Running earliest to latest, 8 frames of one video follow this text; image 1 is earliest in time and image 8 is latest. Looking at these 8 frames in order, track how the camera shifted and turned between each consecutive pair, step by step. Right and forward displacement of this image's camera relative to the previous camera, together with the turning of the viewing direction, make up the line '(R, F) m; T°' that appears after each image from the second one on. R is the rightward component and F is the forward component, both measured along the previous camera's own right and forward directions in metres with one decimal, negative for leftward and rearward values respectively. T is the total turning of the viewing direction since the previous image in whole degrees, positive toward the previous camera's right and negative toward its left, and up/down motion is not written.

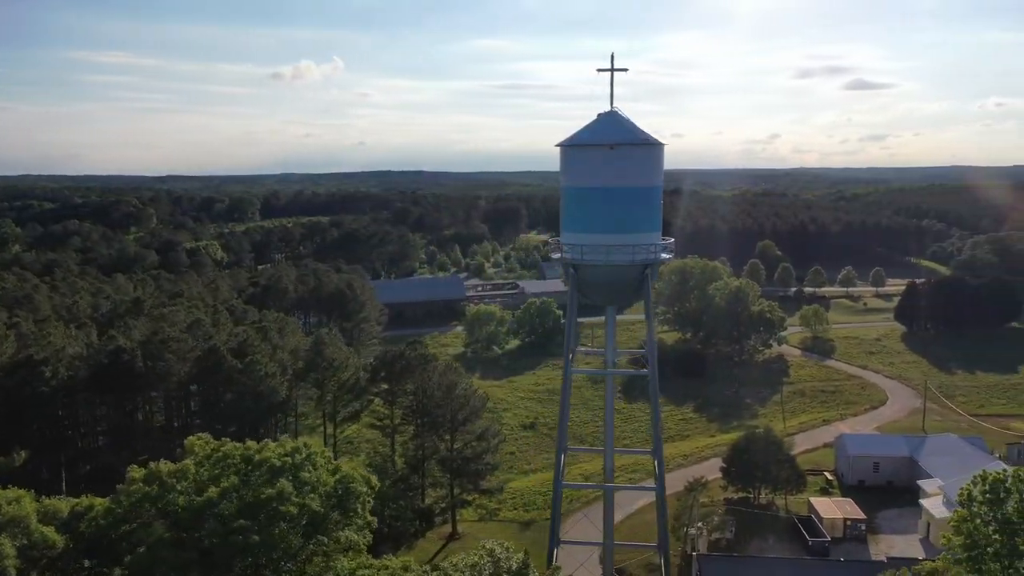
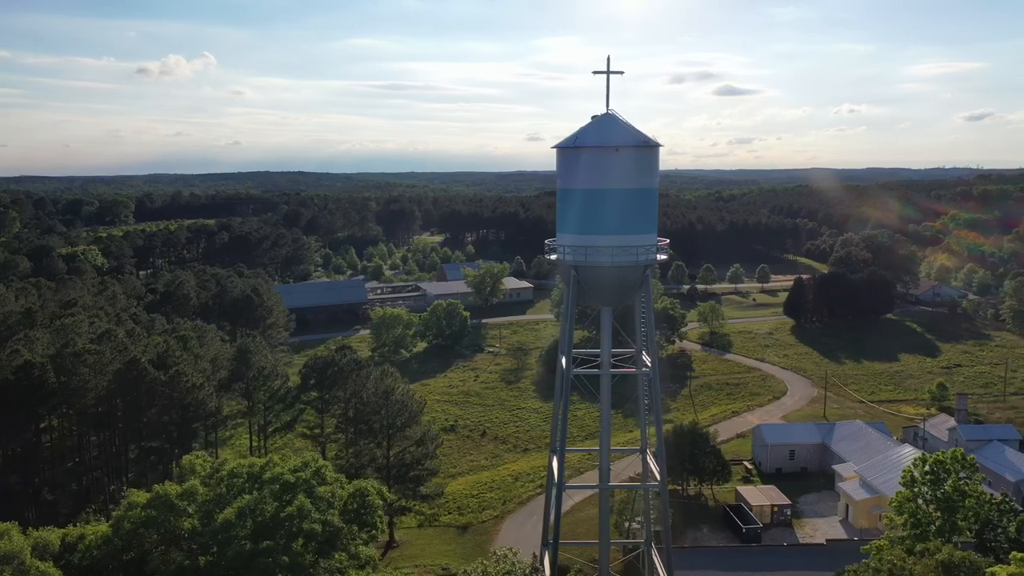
(-1.4, +0.2) m; +8°
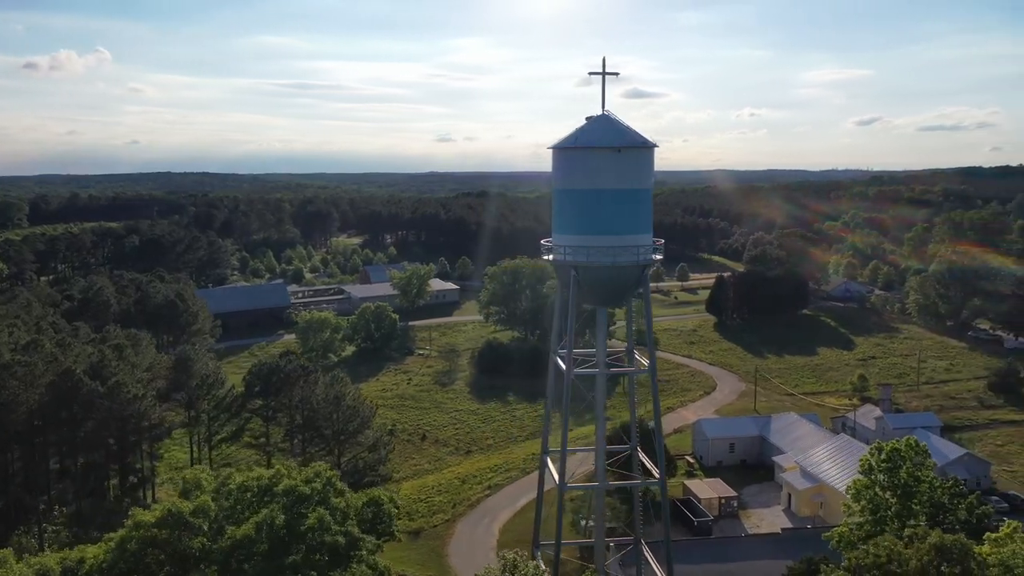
(-1.1, +0.1) m; +6°
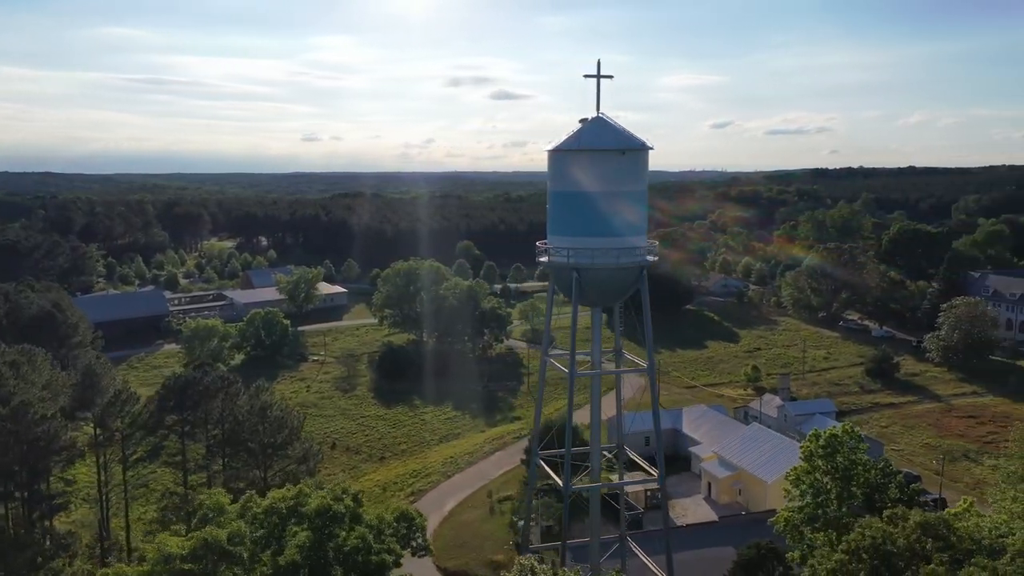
(-1.6, +0.2) m; +9°
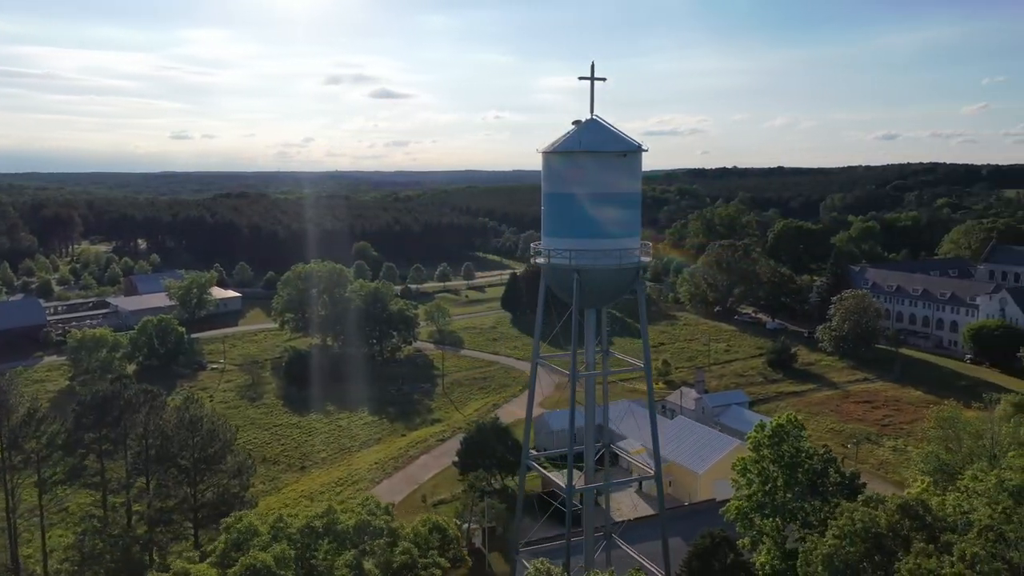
(-1.4, +0.2) m; +8°
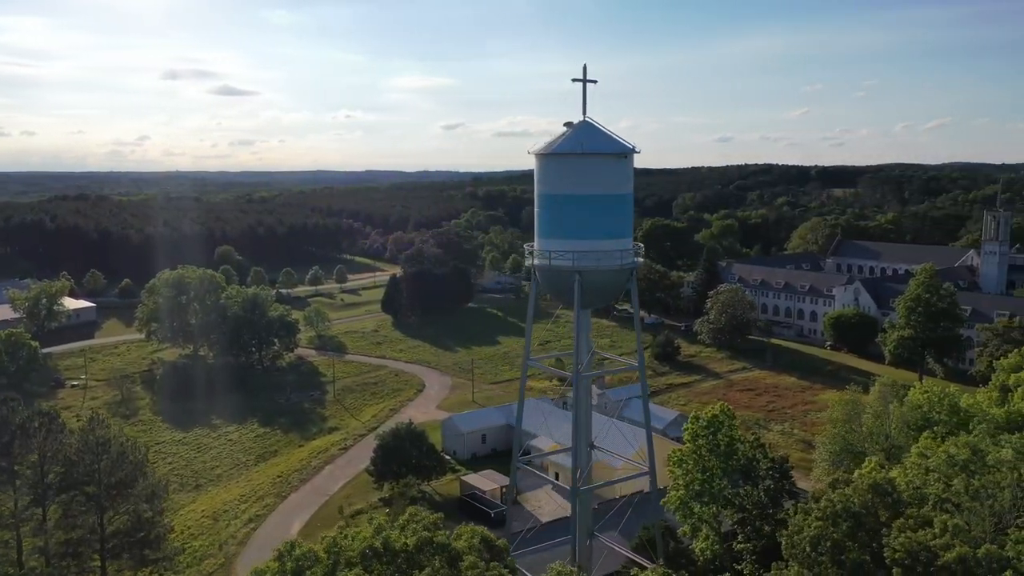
(-1.8, +0.3) m; +10°
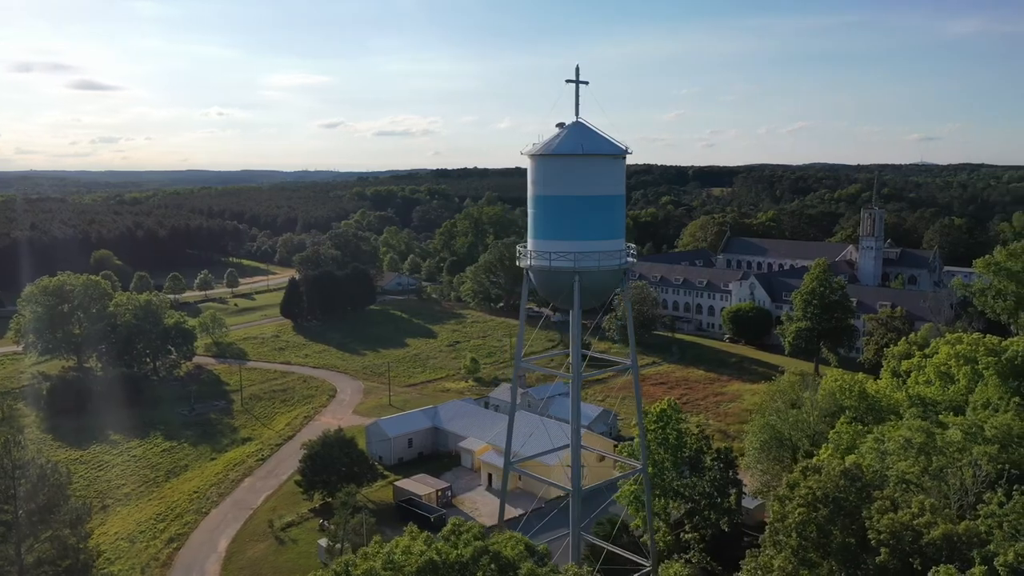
(-1.4, +0.2) m; +8°
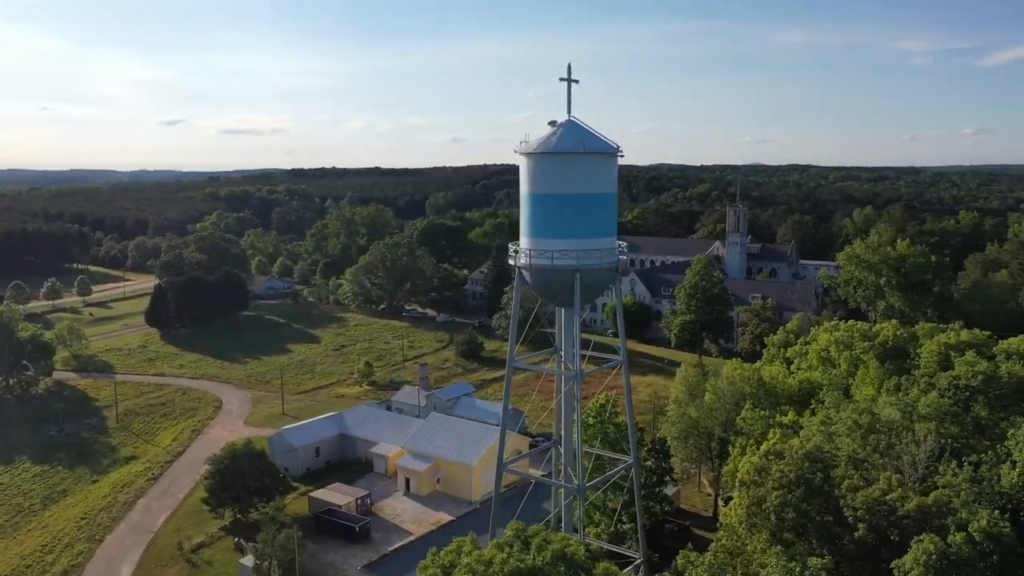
(-1.8, +0.3) m; +10°
